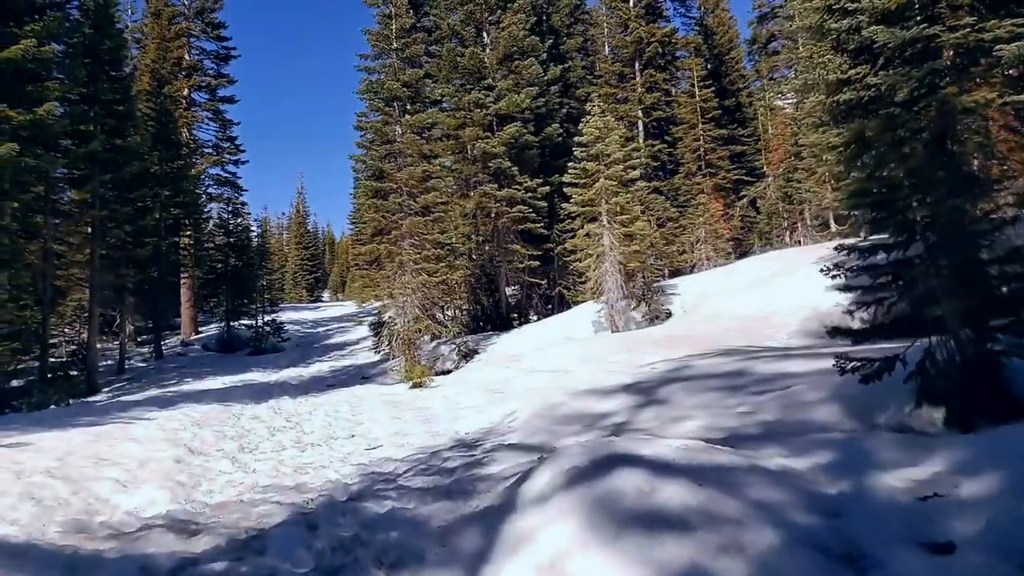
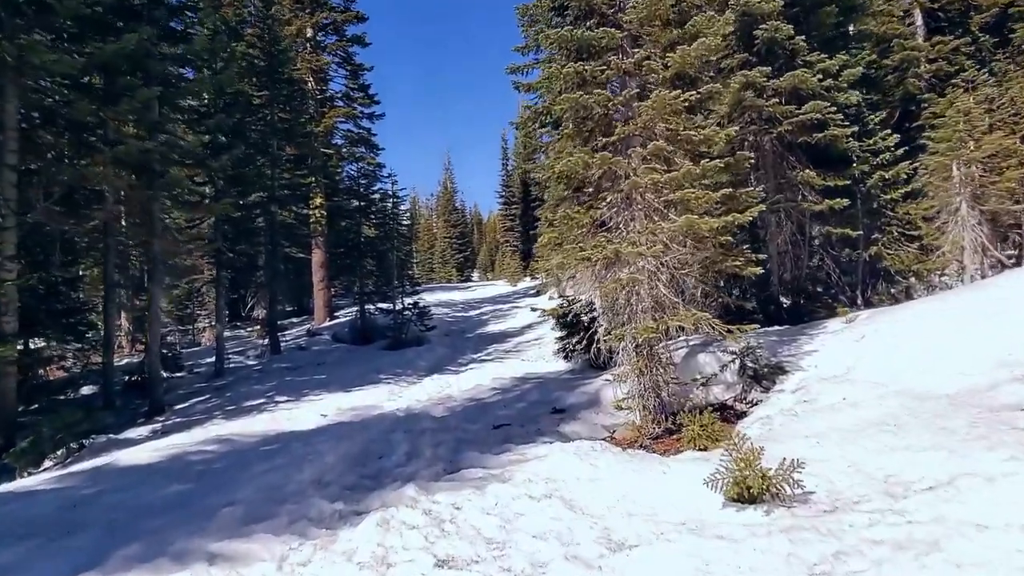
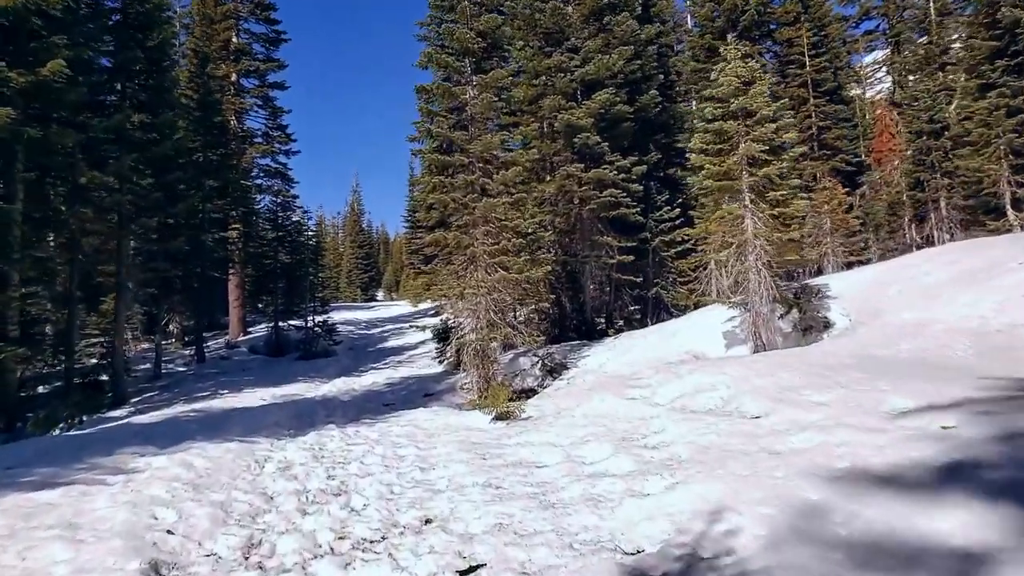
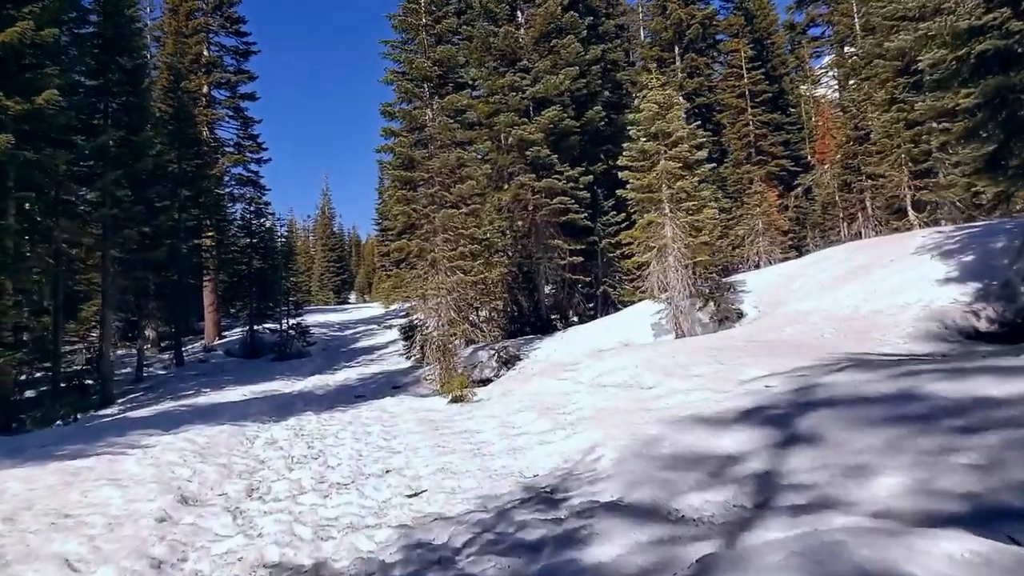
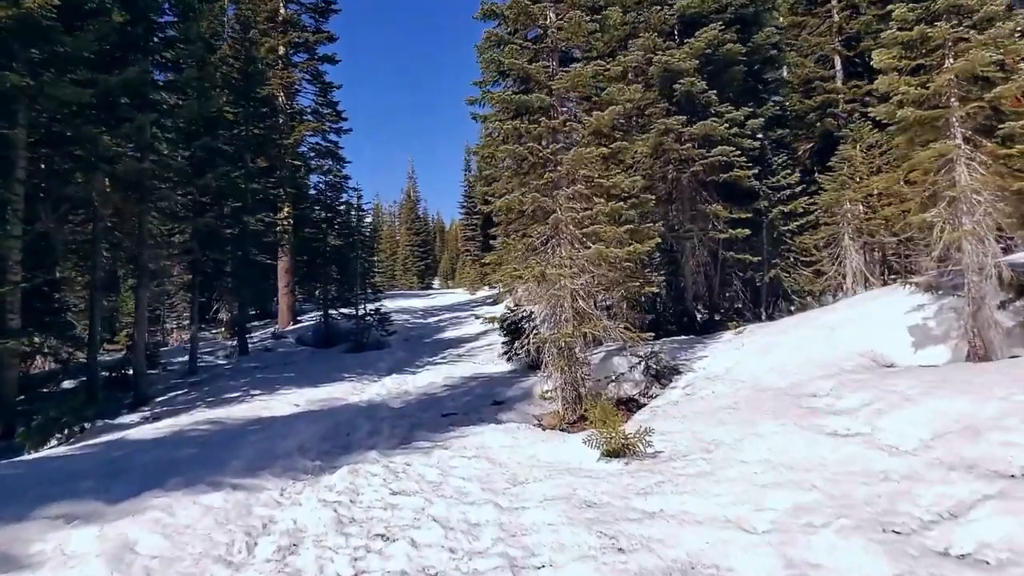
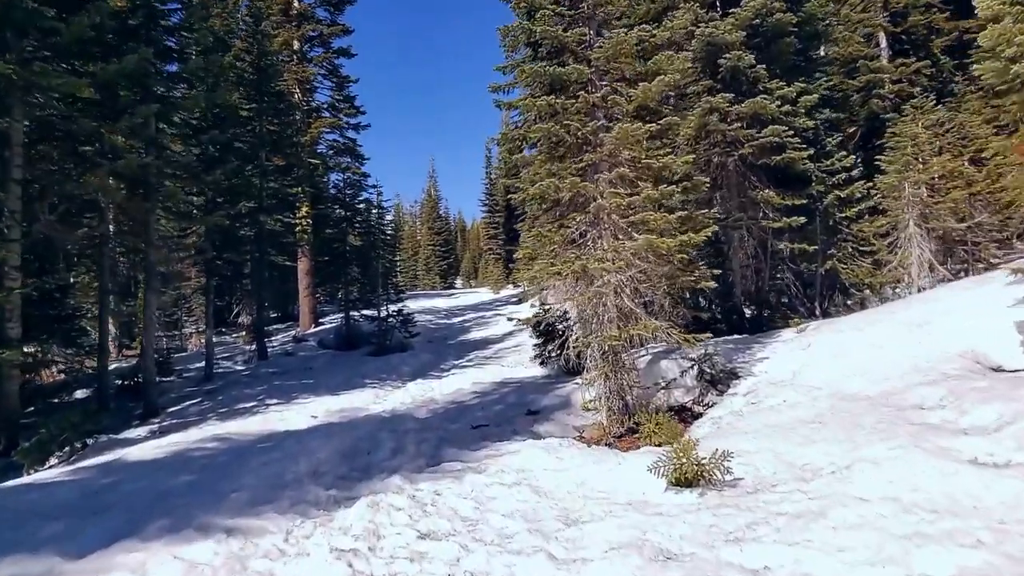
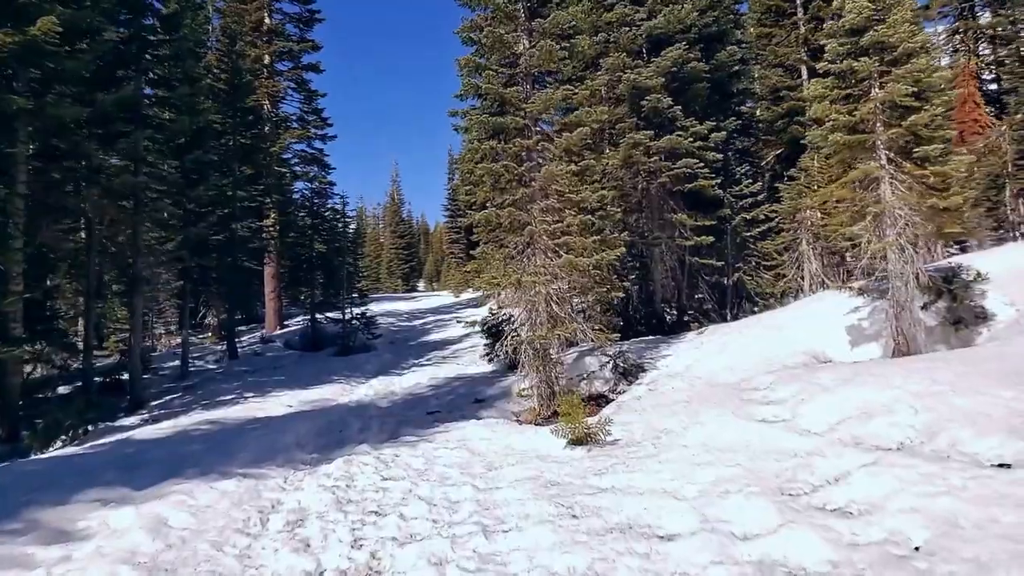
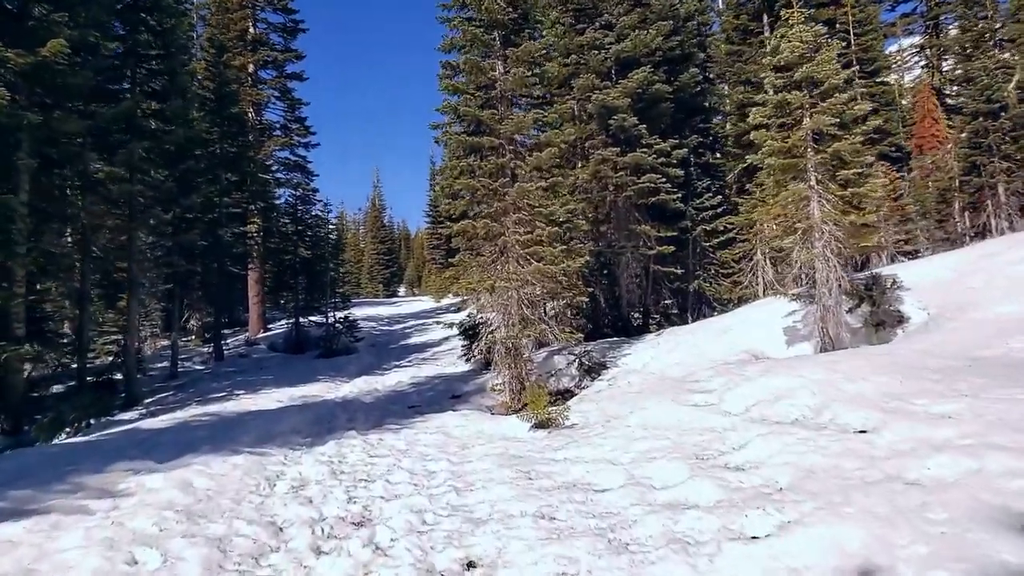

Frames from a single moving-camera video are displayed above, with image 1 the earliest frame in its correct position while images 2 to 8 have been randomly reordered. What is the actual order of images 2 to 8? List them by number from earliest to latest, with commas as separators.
4, 3, 8, 7, 5, 6, 2
